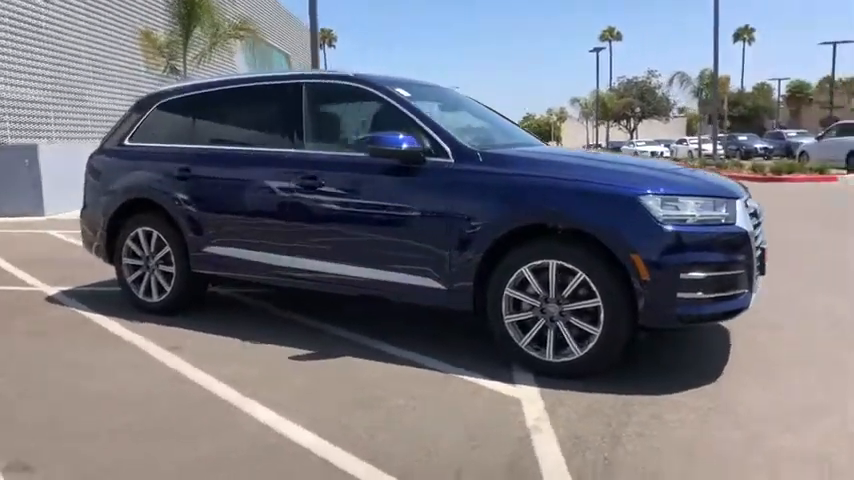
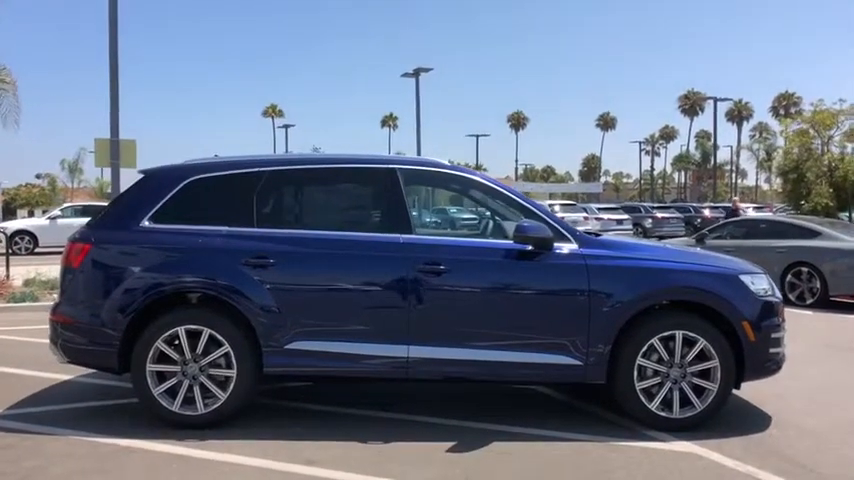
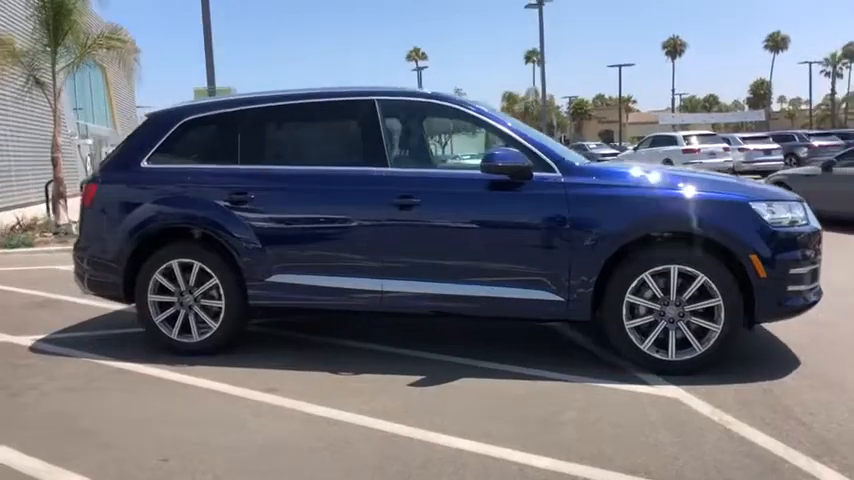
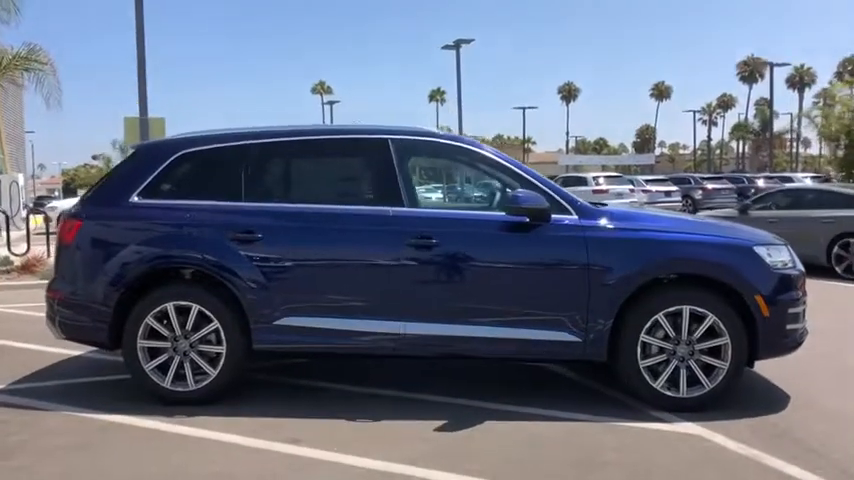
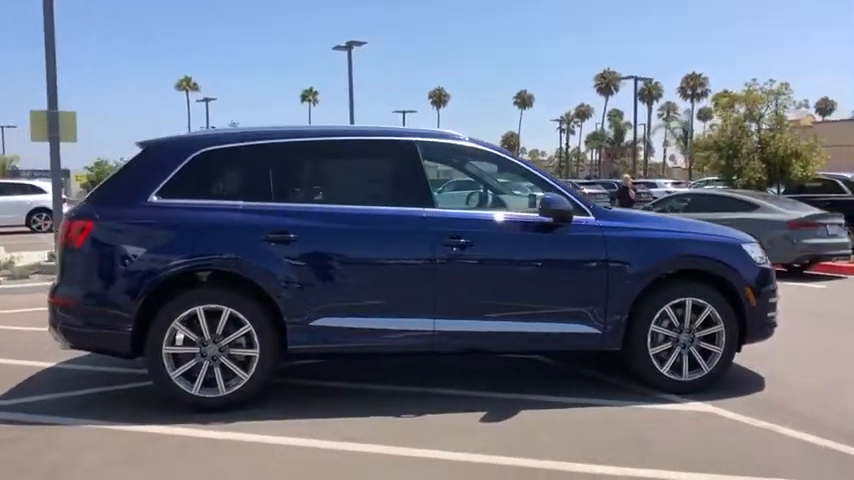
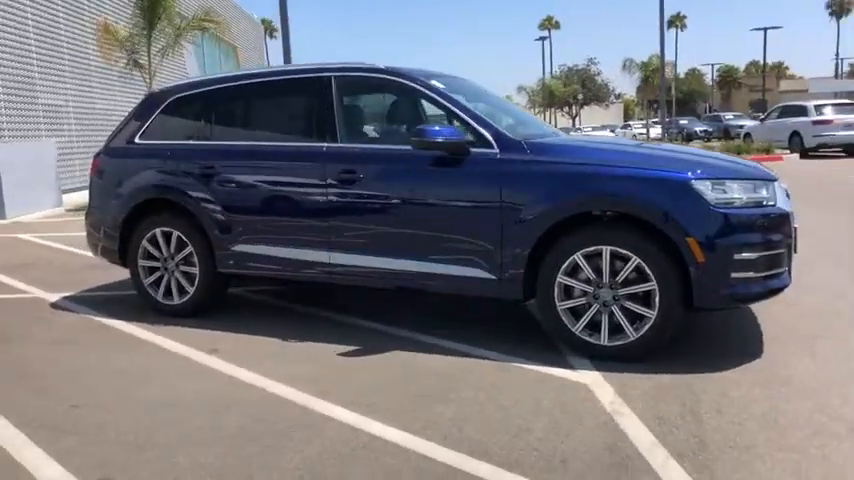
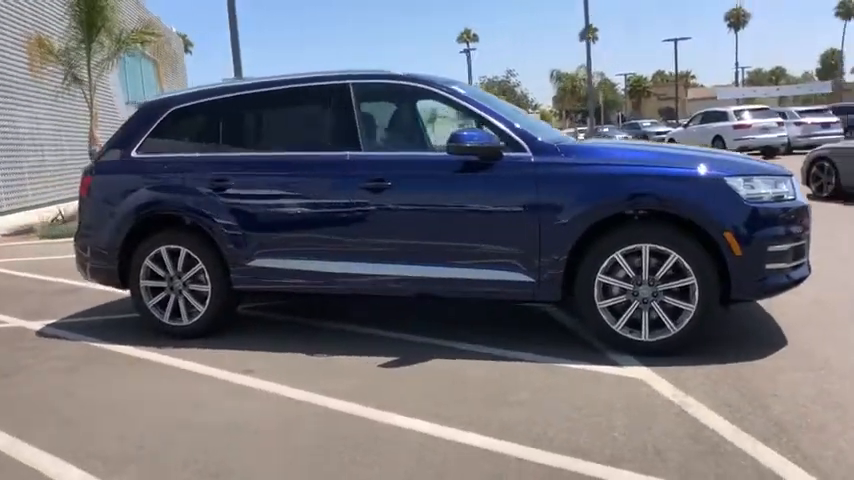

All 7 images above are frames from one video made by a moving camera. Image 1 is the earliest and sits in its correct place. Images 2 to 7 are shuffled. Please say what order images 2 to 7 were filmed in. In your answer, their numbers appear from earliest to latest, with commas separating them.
6, 7, 3, 4, 2, 5
